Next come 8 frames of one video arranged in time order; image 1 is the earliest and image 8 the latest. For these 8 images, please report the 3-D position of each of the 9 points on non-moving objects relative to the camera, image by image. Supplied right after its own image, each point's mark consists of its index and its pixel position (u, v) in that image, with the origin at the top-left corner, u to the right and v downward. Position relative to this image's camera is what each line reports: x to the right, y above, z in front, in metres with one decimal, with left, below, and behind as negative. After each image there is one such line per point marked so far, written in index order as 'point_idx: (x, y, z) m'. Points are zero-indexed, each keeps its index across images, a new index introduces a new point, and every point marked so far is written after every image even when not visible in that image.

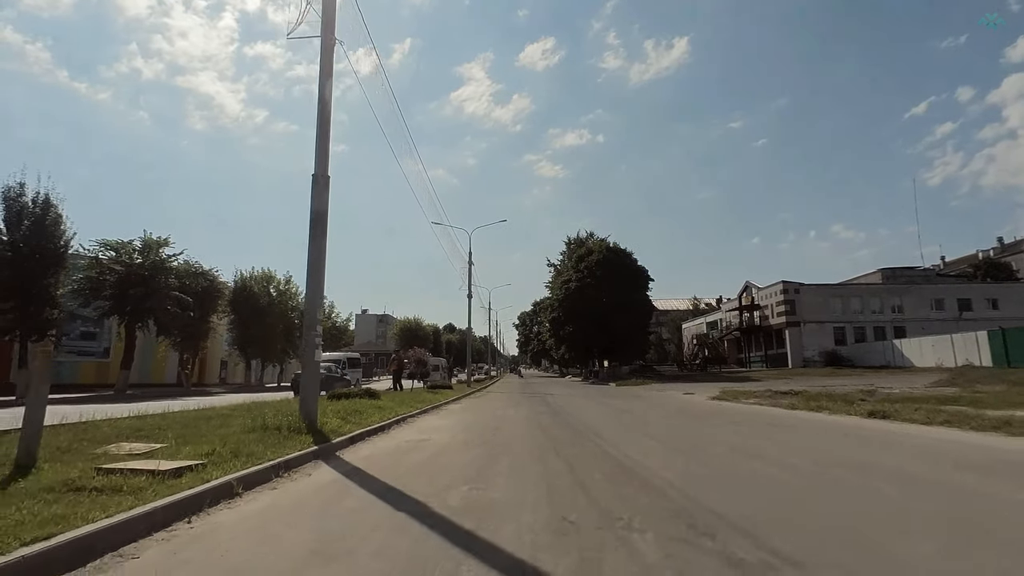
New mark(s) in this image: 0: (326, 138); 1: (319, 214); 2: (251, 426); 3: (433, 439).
0: (-3.9, +3.2, +13.4) m
1: (-4.0, +1.5, +13.2) m
2: (-4.7, -2.5, +11.8) m
3: (-1.6, -3.2, +13.3) m
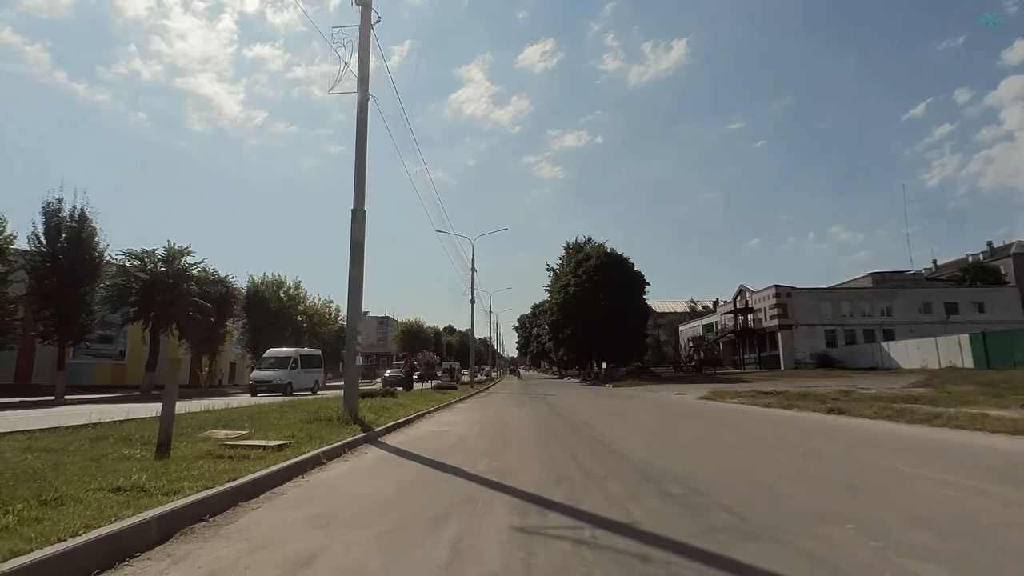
0: (-3.7, +2.8, +16.1) m
1: (-3.8, +1.1, +15.8) m
2: (-4.6, -2.9, +14.4) m
3: (-1.5, -3.6, +16.0) m
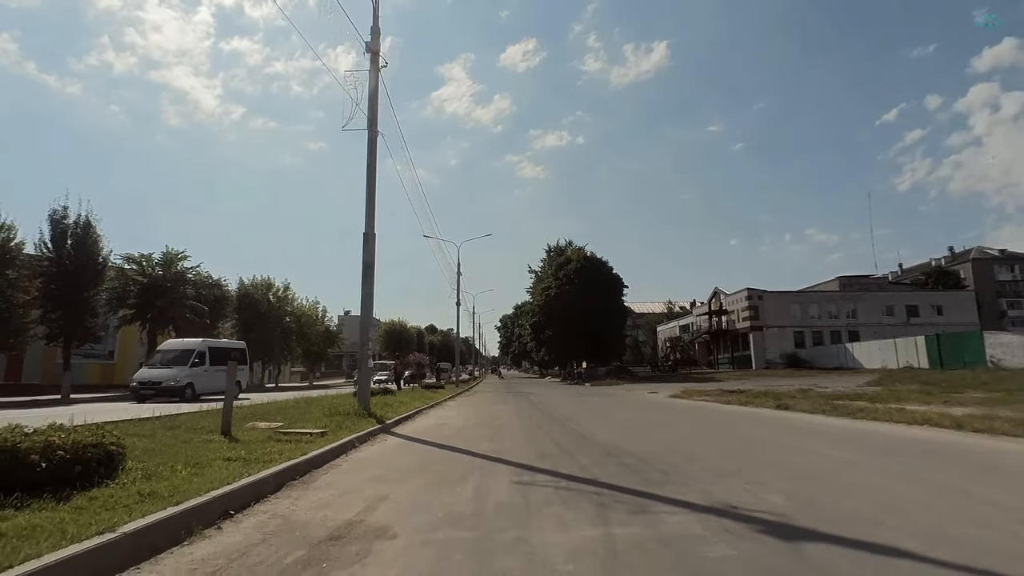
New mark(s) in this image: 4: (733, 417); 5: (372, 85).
0: (-4.0, +2.4, +18.6) m
1: (-4.1, +0.8, +18.4) m
2: (-4.8, -3.3, +16.9) m
3: (-1.8, -4.0, +18.6) m
4: (+6.9, -4.0, +19.8) m
5: (-4.3, +6.2, +19.5) m
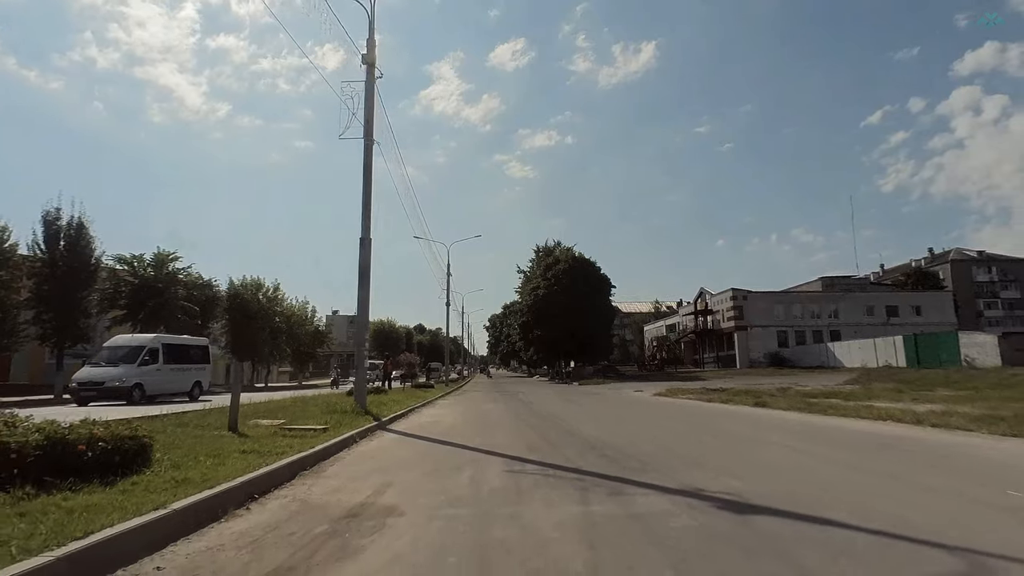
0: (-4.3, +2.3, +19.5) m
1: (-4.4, +0.7, +19.2) m
2: (-5.1, -3.4, +17.7) m
3: (-2.1, -4.1, +19.4) m
4: (+6.6, -4.1, +20.8) m
5: (-4.6, +6.1, +20.3) m
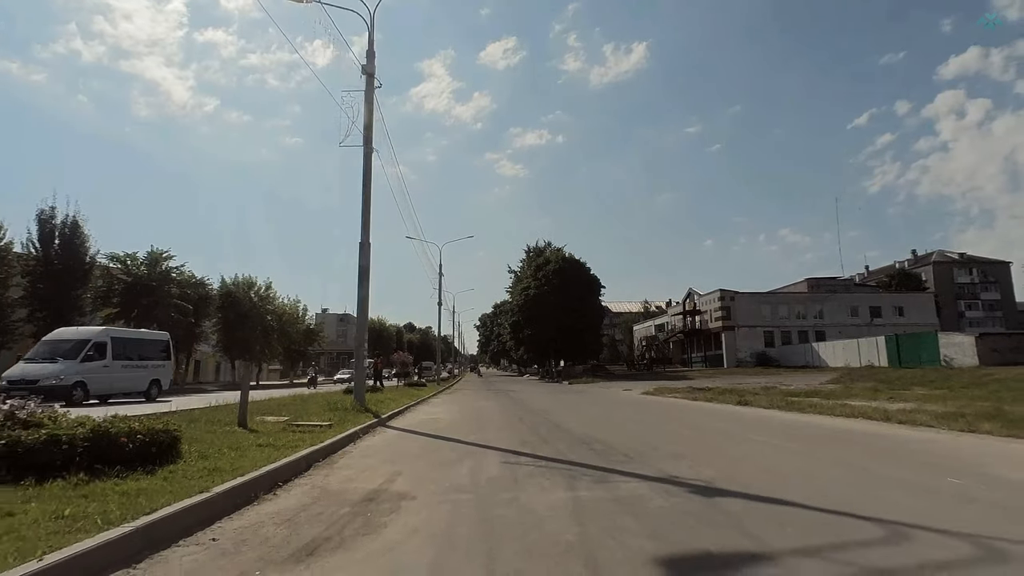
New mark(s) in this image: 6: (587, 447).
0: (-4.5, +2.2, +20.2) m
1: (-4.6, +0.6, +20.0) m
2: (-5.3, -3.5, +18.5) m
3: (-2.3, -4.2, +20.3) m
4: (+6.3, -4.2, +21.8) m
5: (-4.8, +6.1, +21.1) m
6: (+1.4, -2.9, +11.6) m
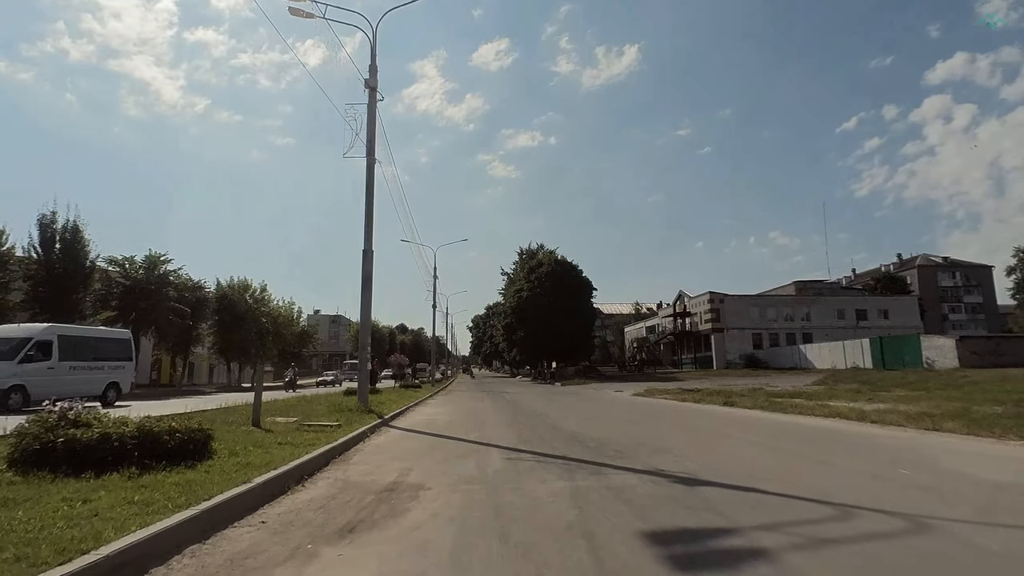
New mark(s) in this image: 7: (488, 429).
0: (-4.7, +2.0, +21.1) m
1: (-4.7, +0.4, +20.8) m
2: (-5.4, -3.7, +19.4) m
3: (-2.5, -4.4, +21.2) m
4: (+6.2, -4.4, +22.8) m
5: (-4.9, +5.9, +22.0) m
6: (+1.4, -3.1, +12.6) m
7: (-0.7, -3.8, +17.2) m
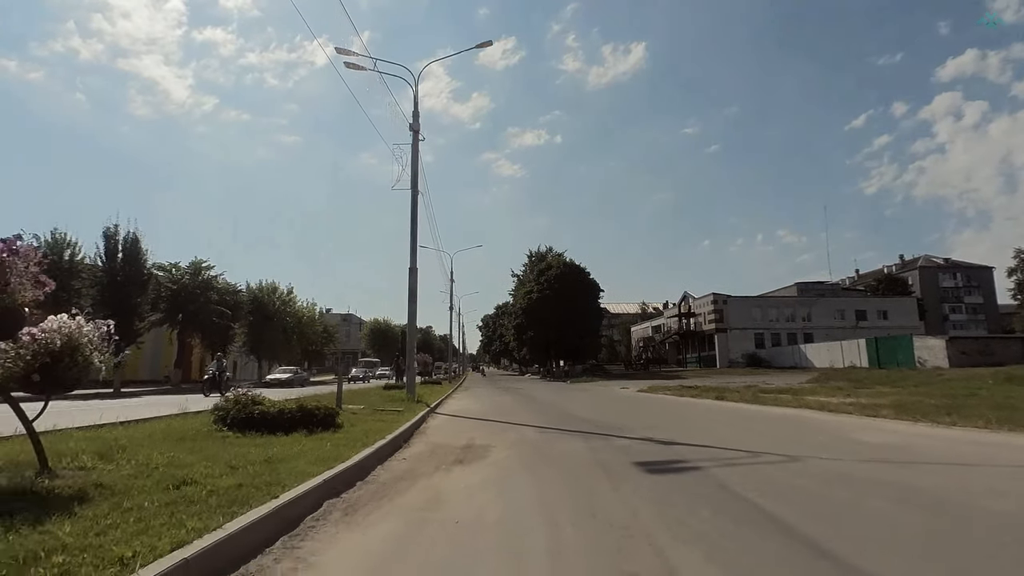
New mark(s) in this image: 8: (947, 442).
0: (-3.8, +1.6, +25.2) m
1: (-3.8, -0.1, +25.0) m
2: (-4.6, -4.1, +23.5) m
3: (-1.6, -4.8, +25.3) m
4: (+7.1, -4.9, +26.9) m
5: (-4.0, +5.4, +26.1) m
6: (+2.1, -3.6, +16.7) m
7: (+0.2, -4.3, +21.3) m
8: (+8.3, -2.9, +12.1) m
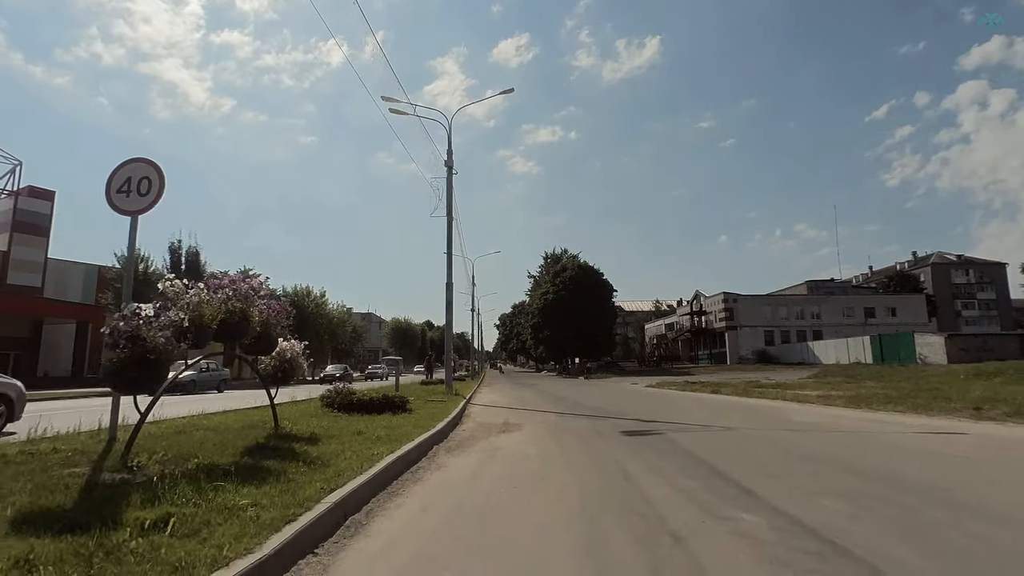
0: (-2.8, +1.1, +30.0) m
1: (-2.9, -0.6, +29.7) m
2: (-3.6, -4.6, +28.3) m
3: (-0.6, -5.3, +30.0) m
4: (+8.1, -5.3, +31.3) m
5: (-3.1, +4.9, +30.8) m
6: (+2.9, -4.1, +21.3) m
7: (+1.1, -4.8, +25.9) m
8: (+9.0, -3.4, +16.5) m
